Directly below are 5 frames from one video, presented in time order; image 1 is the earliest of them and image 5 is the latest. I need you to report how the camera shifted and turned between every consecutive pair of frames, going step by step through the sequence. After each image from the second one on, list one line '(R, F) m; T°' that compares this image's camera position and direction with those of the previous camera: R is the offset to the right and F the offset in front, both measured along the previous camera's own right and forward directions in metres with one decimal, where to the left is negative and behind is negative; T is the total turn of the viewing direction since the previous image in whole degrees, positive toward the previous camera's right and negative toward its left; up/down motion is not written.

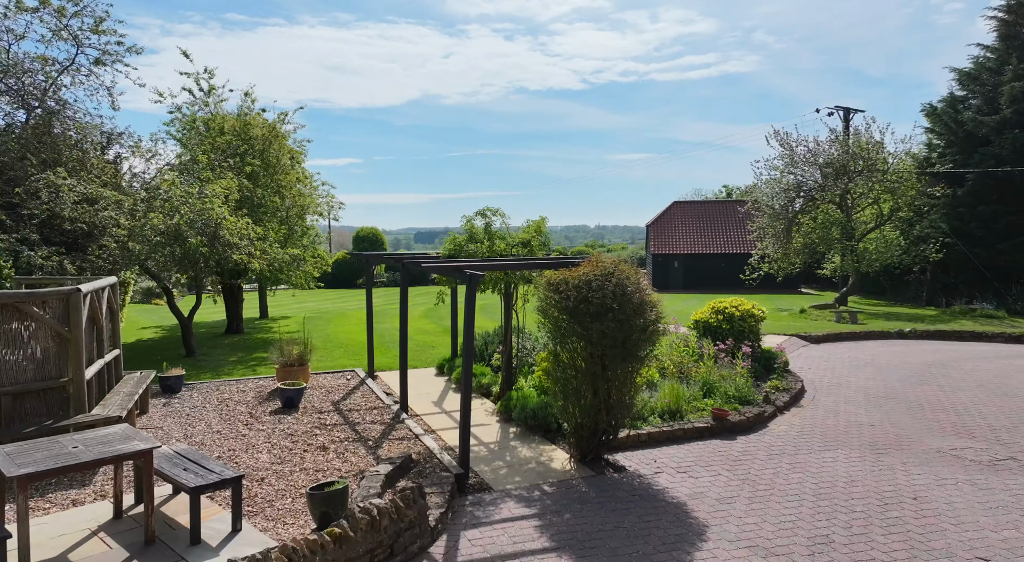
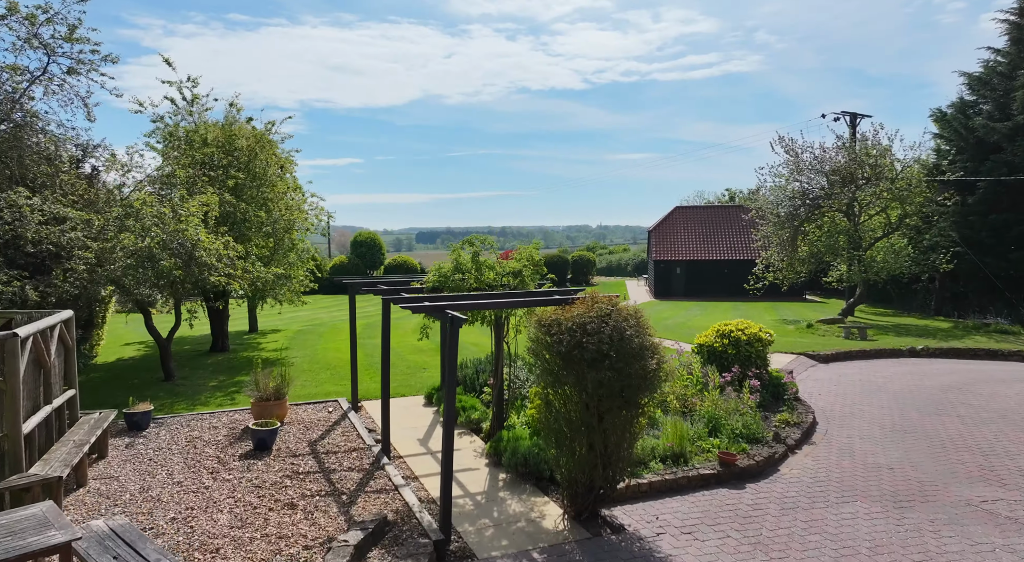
(+0.1, +0.7) m; 0°
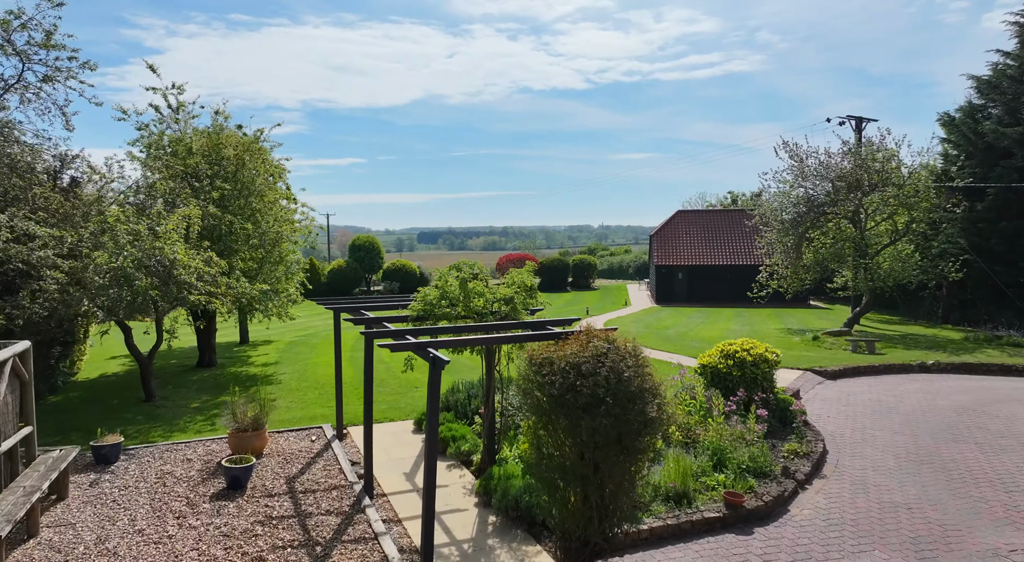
(+0.1, +0.6) m; 0°
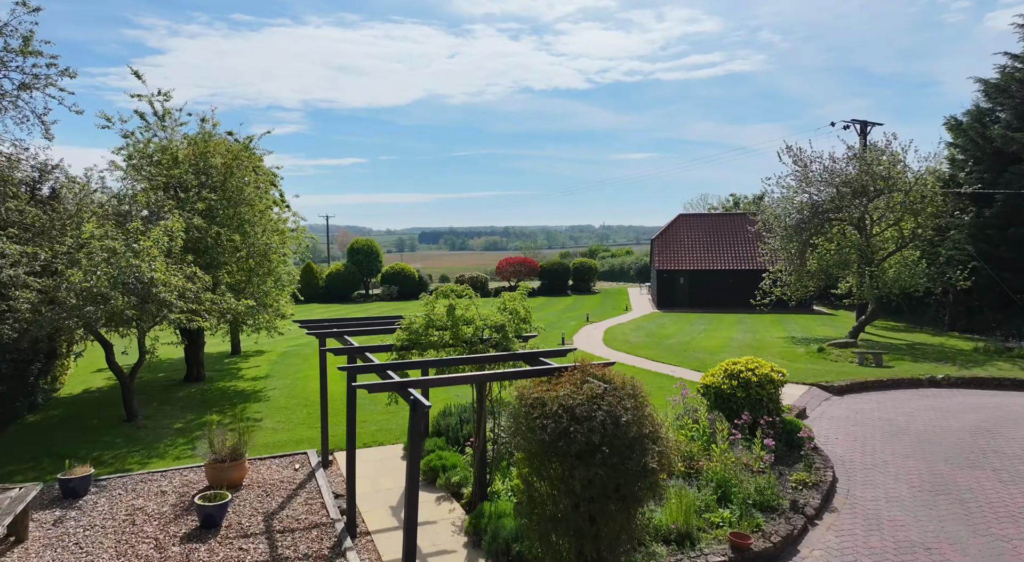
(+0.1, +0.5) m; 0°
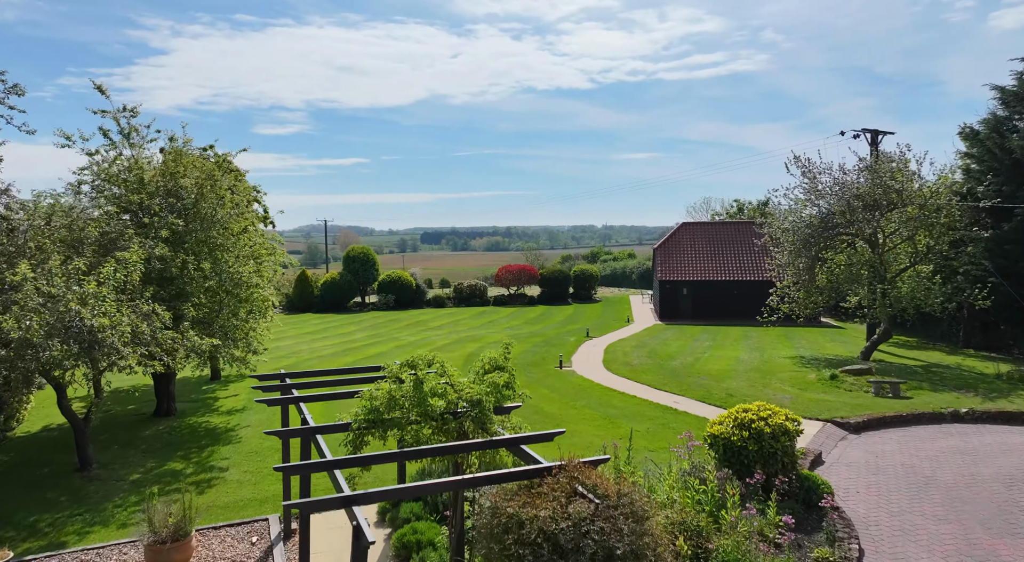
(+0.2, +1.1) m; 0°
